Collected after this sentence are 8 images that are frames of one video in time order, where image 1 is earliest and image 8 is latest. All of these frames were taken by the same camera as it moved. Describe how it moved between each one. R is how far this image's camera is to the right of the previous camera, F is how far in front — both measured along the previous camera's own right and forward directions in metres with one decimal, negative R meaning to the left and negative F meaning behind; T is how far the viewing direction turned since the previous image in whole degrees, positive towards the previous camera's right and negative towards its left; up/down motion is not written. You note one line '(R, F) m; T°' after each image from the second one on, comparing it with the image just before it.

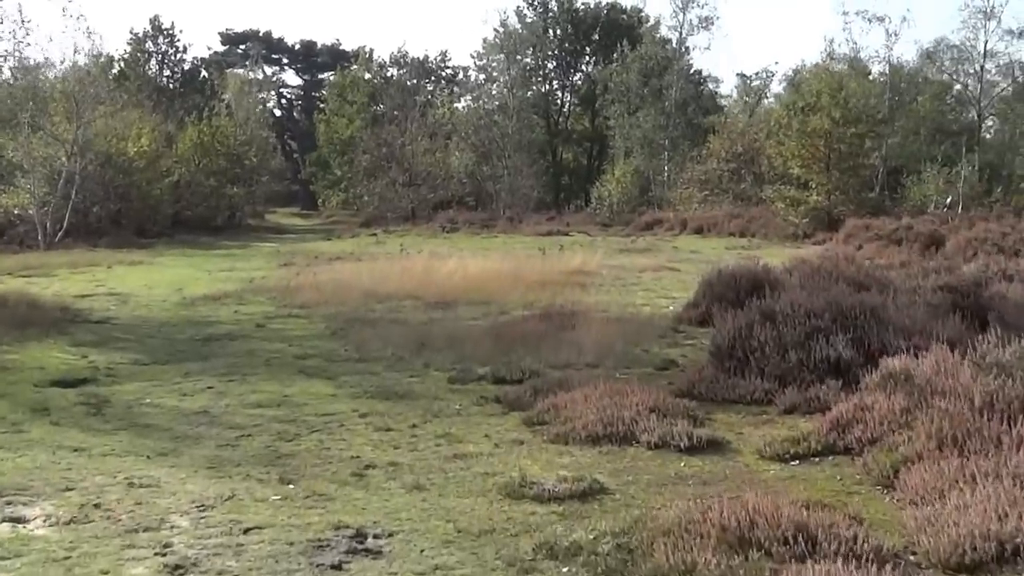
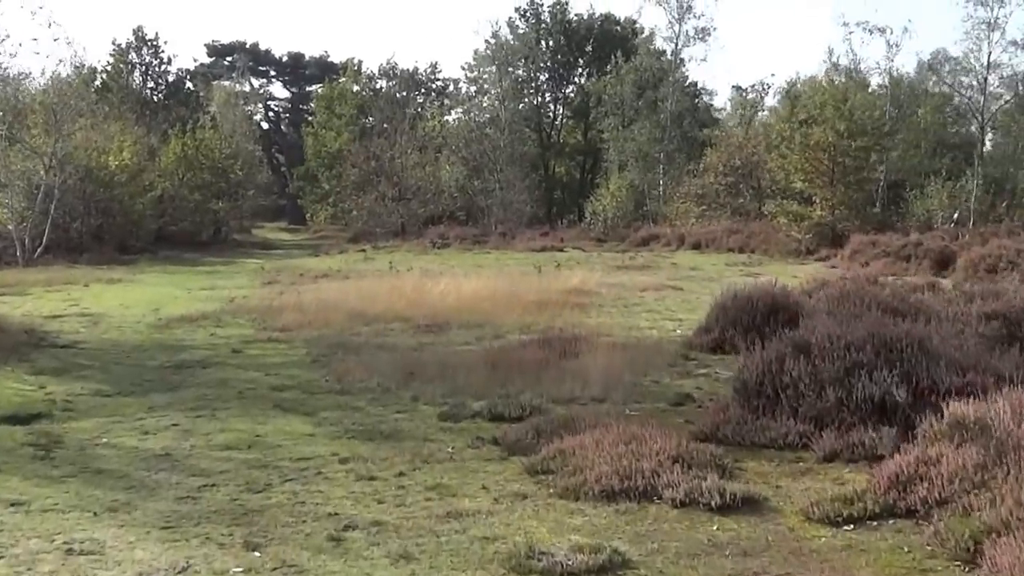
(-0.1, +1.1) m; 0°
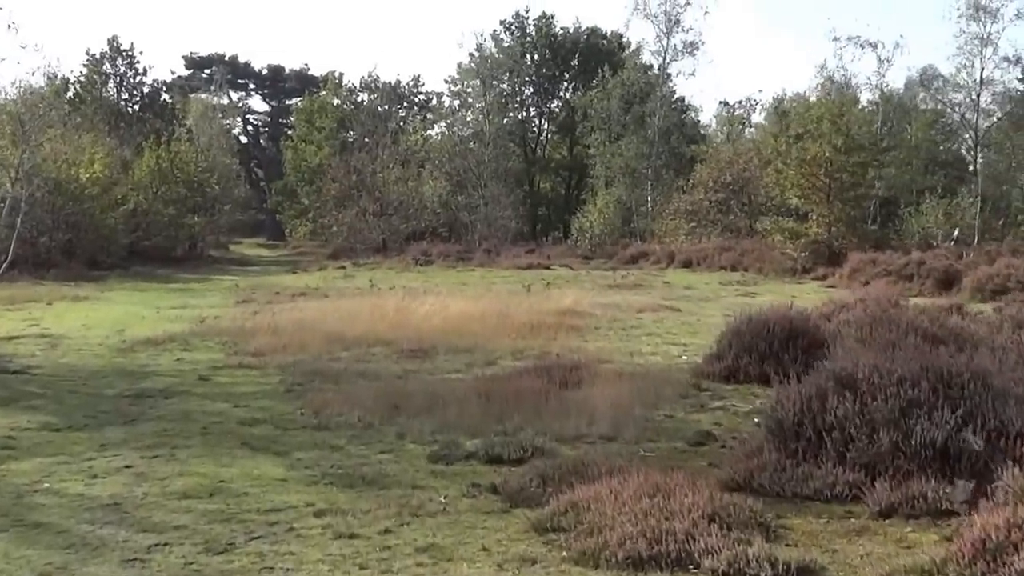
(-0.1, +1.1) m; +1°
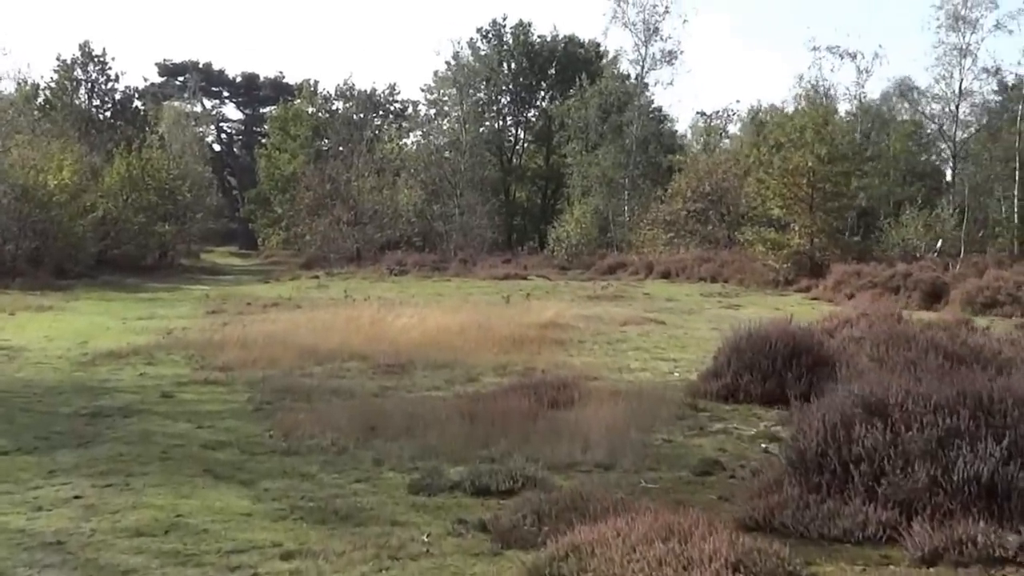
(-0.1, +0.8) m; +1°
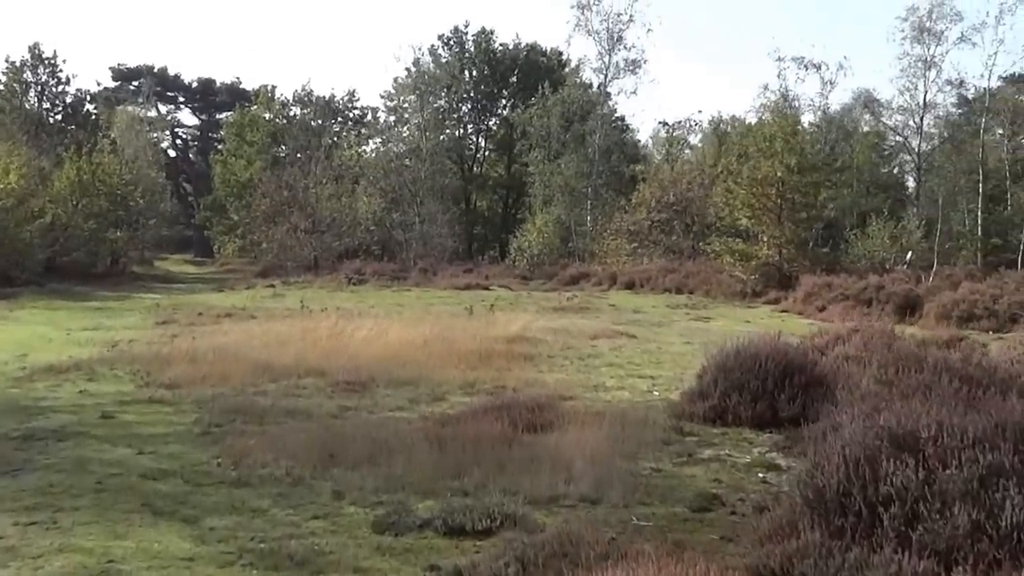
(-0.1, +0.8) m; +1°
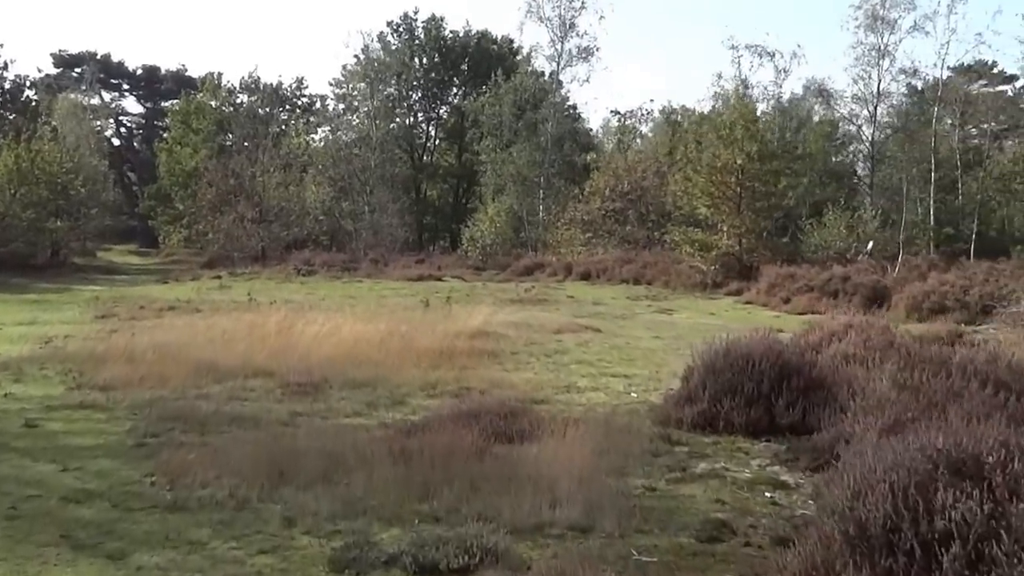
(-0.1, +1.0) m; +2°
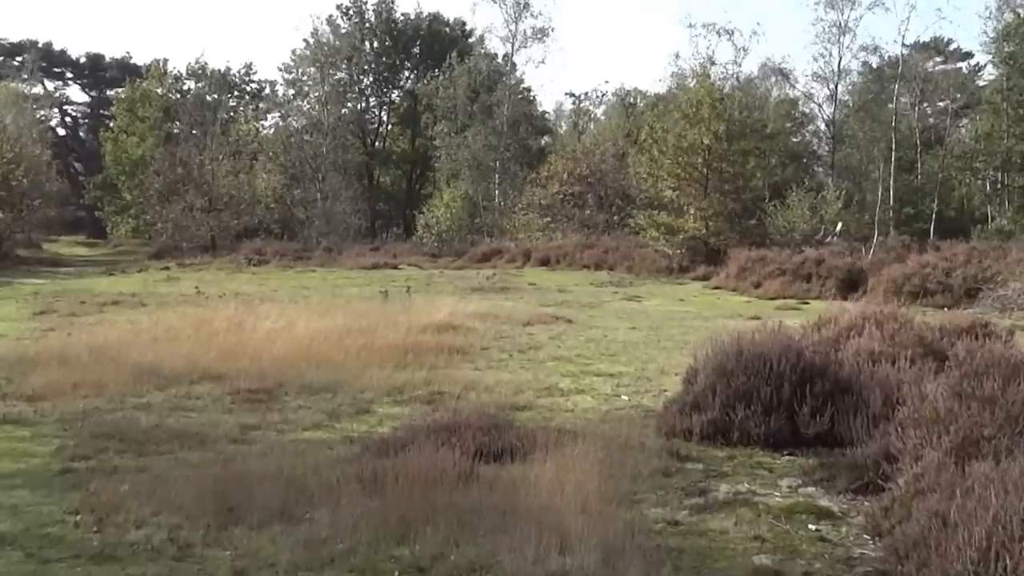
(-0.1, +1.2) m; +2°
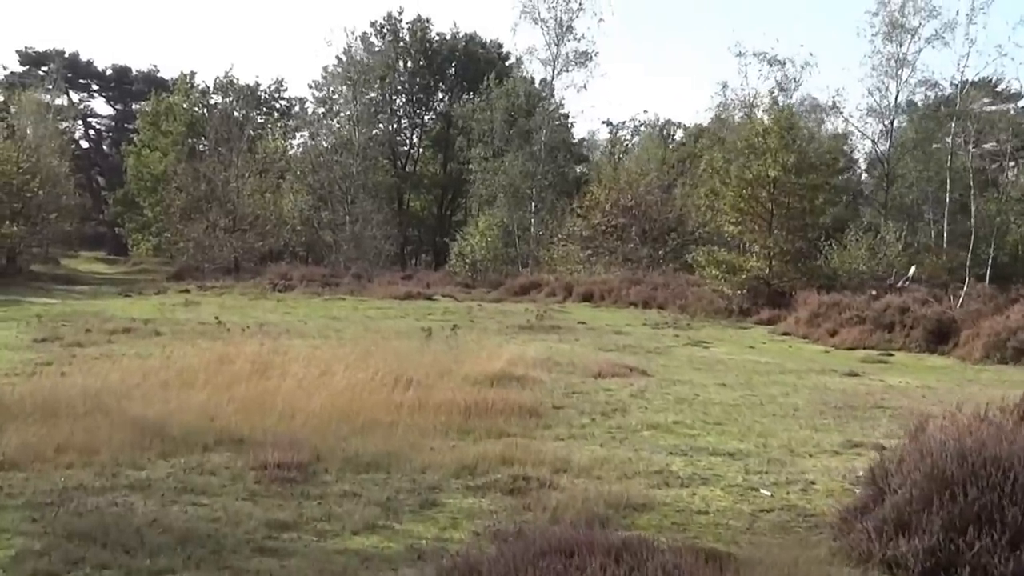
(-0.4, +2.3) m; -1°
